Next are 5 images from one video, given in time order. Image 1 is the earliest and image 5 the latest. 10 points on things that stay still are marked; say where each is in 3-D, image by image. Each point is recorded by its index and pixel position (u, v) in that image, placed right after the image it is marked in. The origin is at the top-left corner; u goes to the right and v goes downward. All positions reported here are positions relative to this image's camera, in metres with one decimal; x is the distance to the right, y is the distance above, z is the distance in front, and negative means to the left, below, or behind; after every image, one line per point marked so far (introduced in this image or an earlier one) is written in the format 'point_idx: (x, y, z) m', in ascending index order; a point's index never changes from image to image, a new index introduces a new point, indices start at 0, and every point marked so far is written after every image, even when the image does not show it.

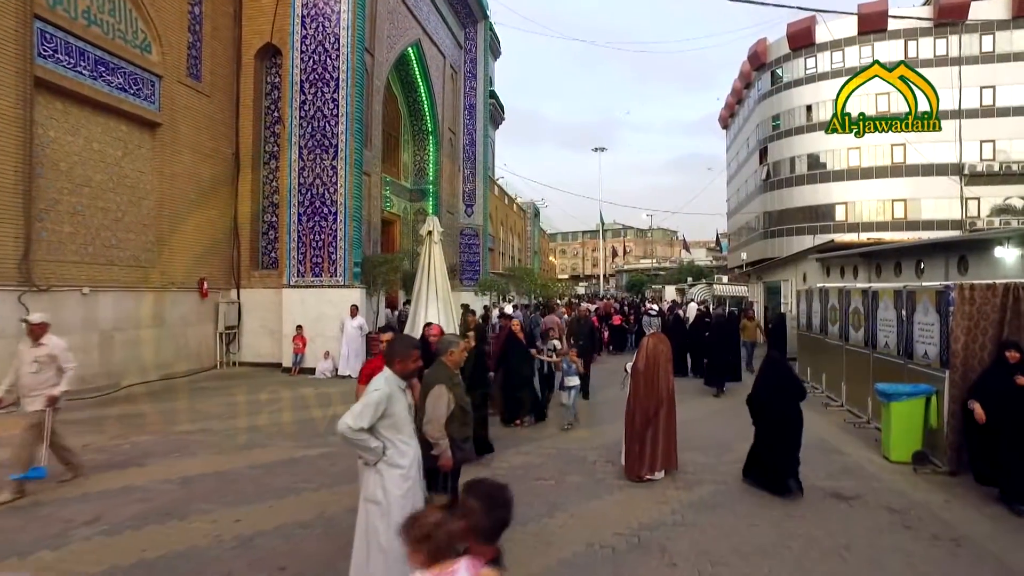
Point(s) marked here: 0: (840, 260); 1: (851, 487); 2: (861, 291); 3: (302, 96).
0: (+6.6, +0.6, +14.5) m
1: (+2.8, -1.6, +5.9) m
2: (+4.5, 0.0, +9.2) m
3: (-4.1, +3.8, +14.1) m
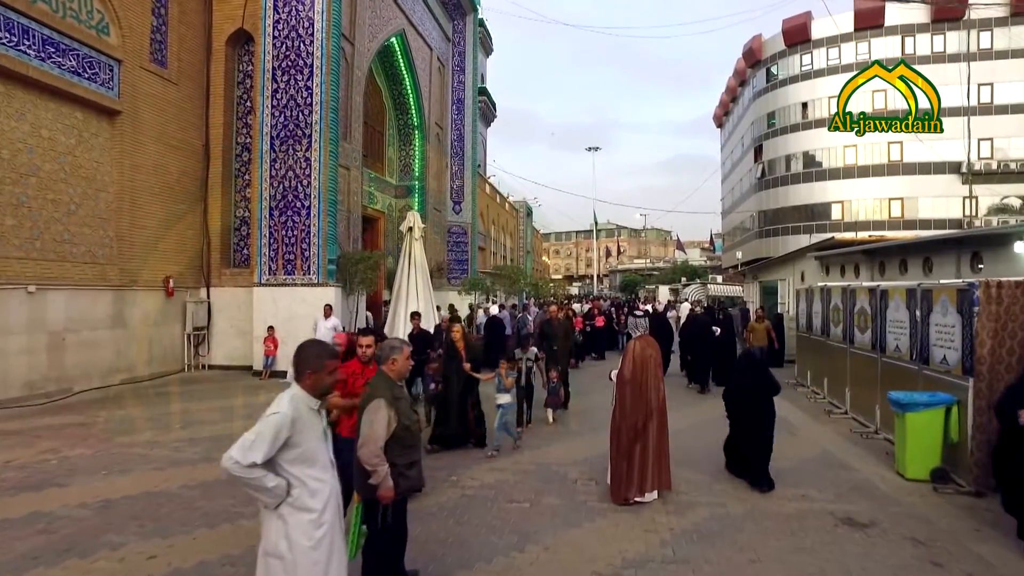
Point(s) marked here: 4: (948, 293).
0: (+6.3, +0.6, +13.8) m
1: (+2.5, -1.6, +5.2) m
2: (+4.2, 0.0, +8.5) m
3: (-4.4, +3.8, +13.3) m
4: (+3.7, 0.0, +6.1) m
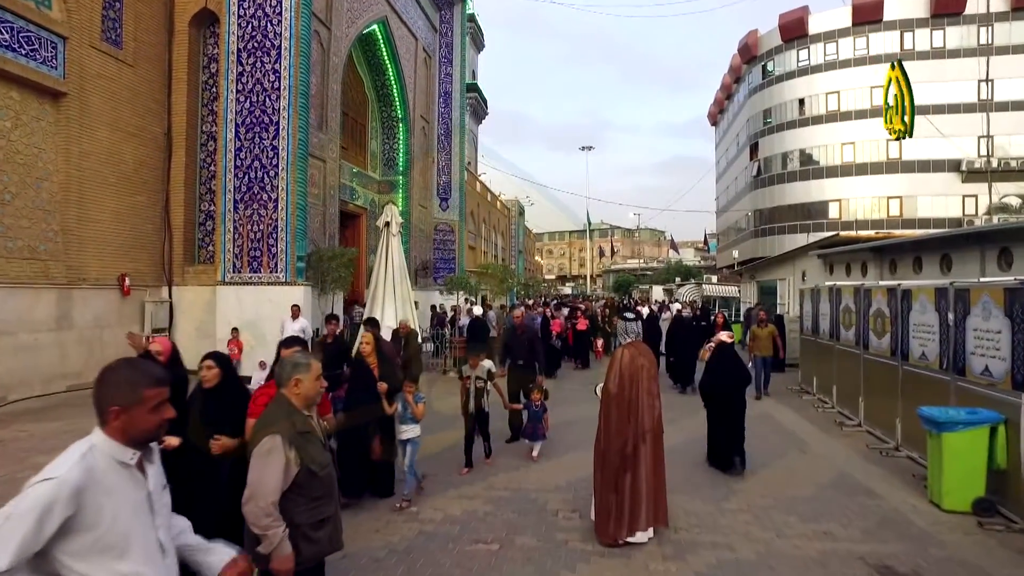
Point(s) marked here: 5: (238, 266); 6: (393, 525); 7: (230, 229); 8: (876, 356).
0: (+6.0, +0.6, +13.0) m
1: (+2.3, -1.6, +4.3) m
2: (+4.0, 0.0, +7.6) m
3: (-4.7, +3.8, +12.4) m
4: (+3.4, 0.0, +5.2) m
5: (-4.7, +0.4, +12.3) m
6: (-0.8, -1.6, +4.8) m
7: (-4.8, +1.0, +12.4) m
8: (+4.0, -0.8, +7.9) m
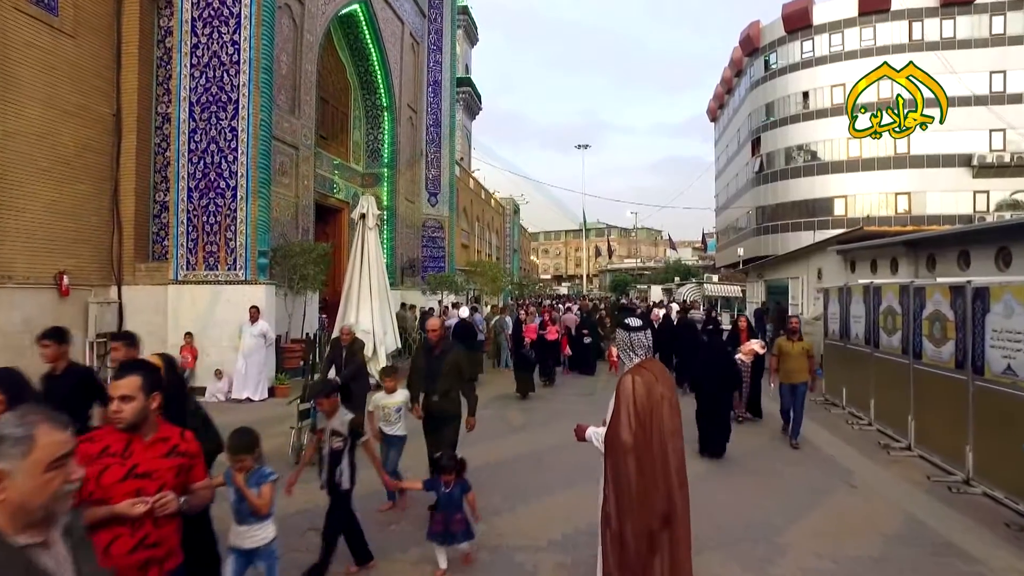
0: (+5.9, +0.6, +11.7) m
1: (+2.2, -1.6, +3.0) m
2: (+3.8, 0.0, +6.3) m
3: (-4.9, +3.8, +11.0) m
4: (+3.3, 0.0, +3.9) m
5: (-4.9, +0.4, +11.0) m
6: (-0.9, -1.6, +3.5) m
7: (-5.0, +1.0, +11.0) m
8: (+3.9, -0.7, +6.6) m
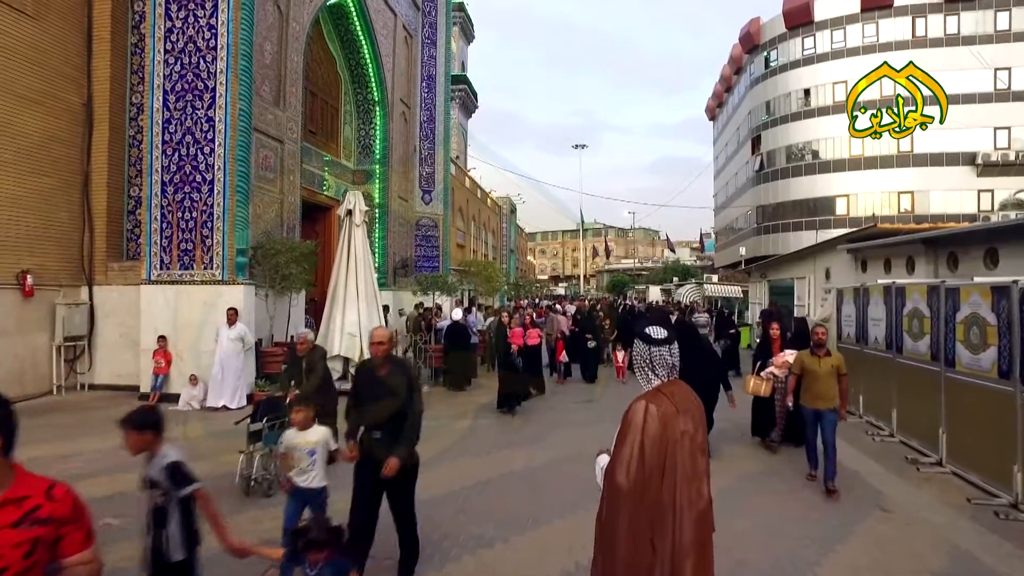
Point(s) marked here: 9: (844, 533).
0: (+5.8, +0.6, +11.1) m
1: (+2.2, -1.6, +2.3) m
2: (+3.8, 0.0, +5.7) m
3: (-4.9, +3.8, +10.4) m
4: (+3.3, 0.0, +3.2) m
5: (-4.9, +0.4, +10.3) m
6: (-1.0, -1.6, +2.9) m
7: (-5.1, +1.0, +10.3) m
8: (+3.8, -0.7, +6.0) m
9: (+2.2, -1.6, +4.8) m
